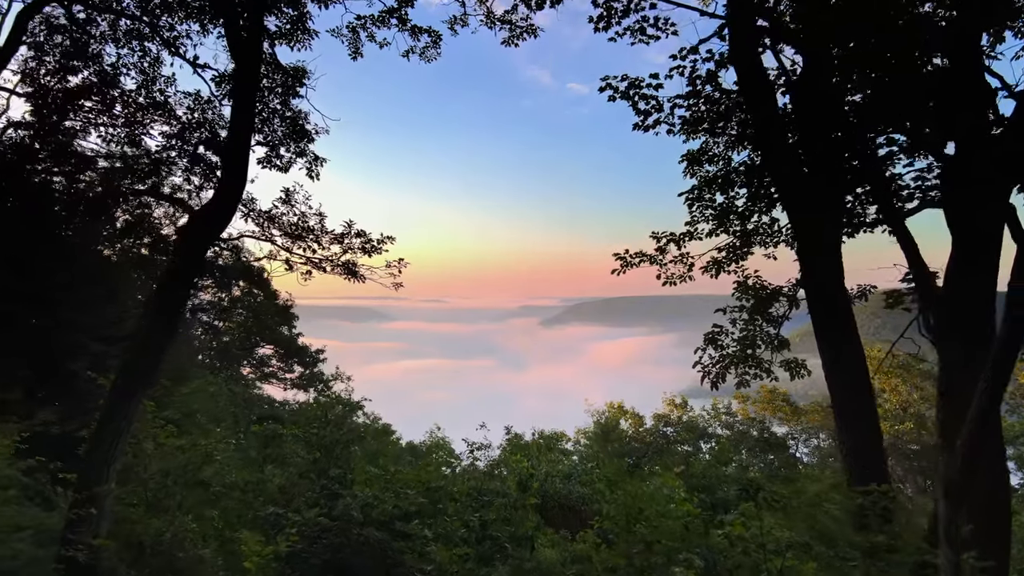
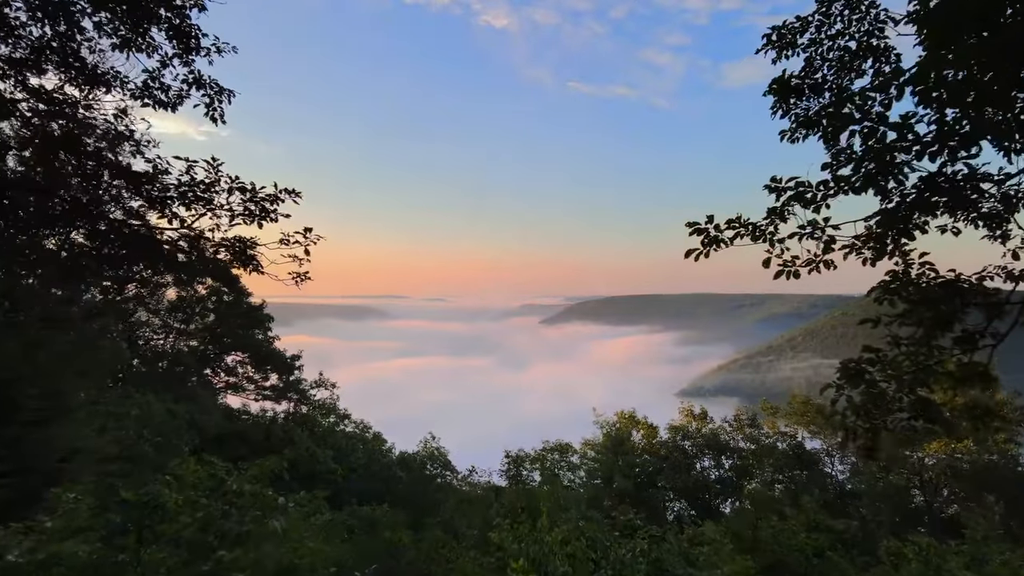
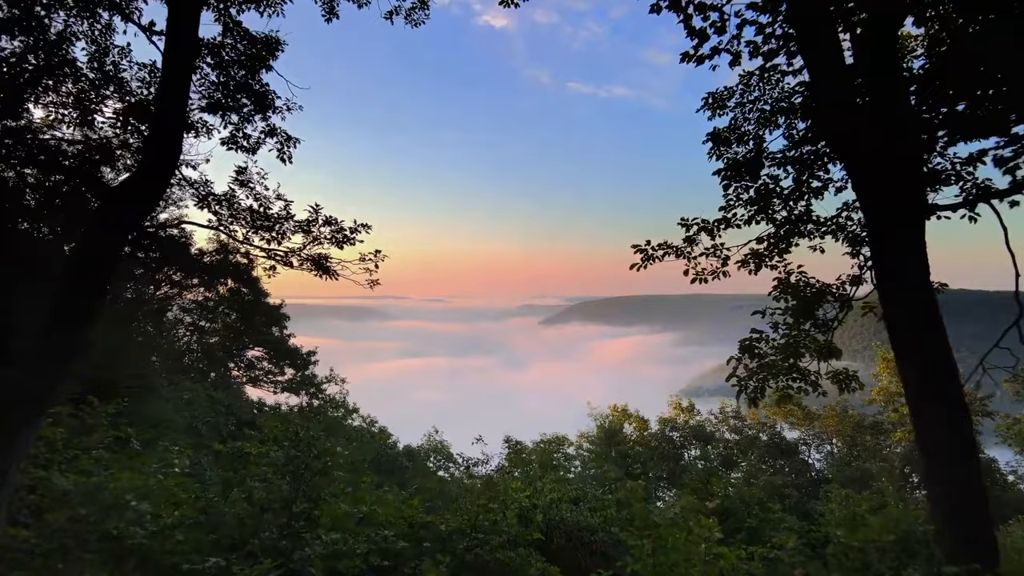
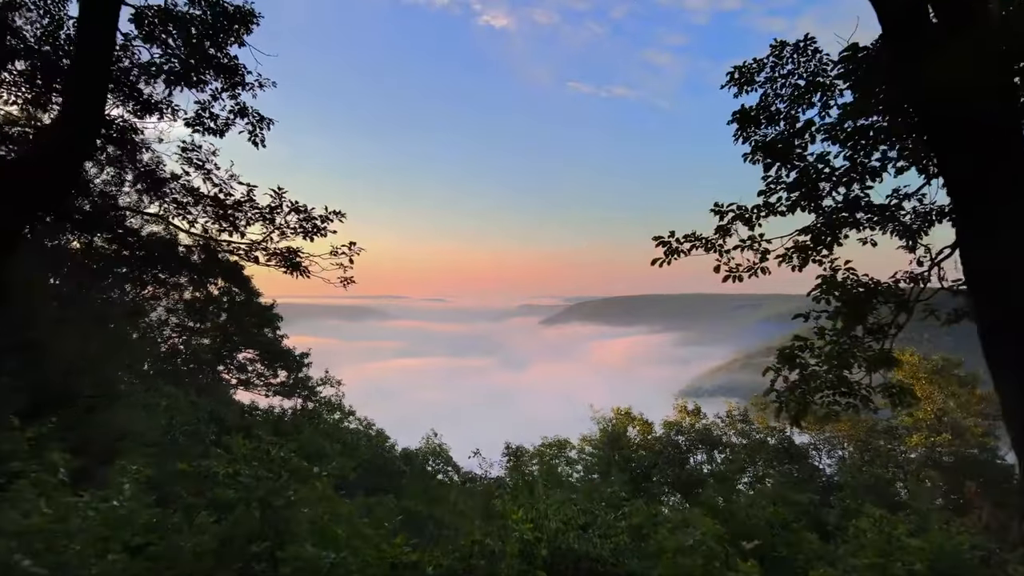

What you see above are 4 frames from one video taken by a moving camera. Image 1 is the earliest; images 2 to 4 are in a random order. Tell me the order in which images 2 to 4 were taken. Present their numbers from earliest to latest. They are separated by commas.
3, 4, 2
